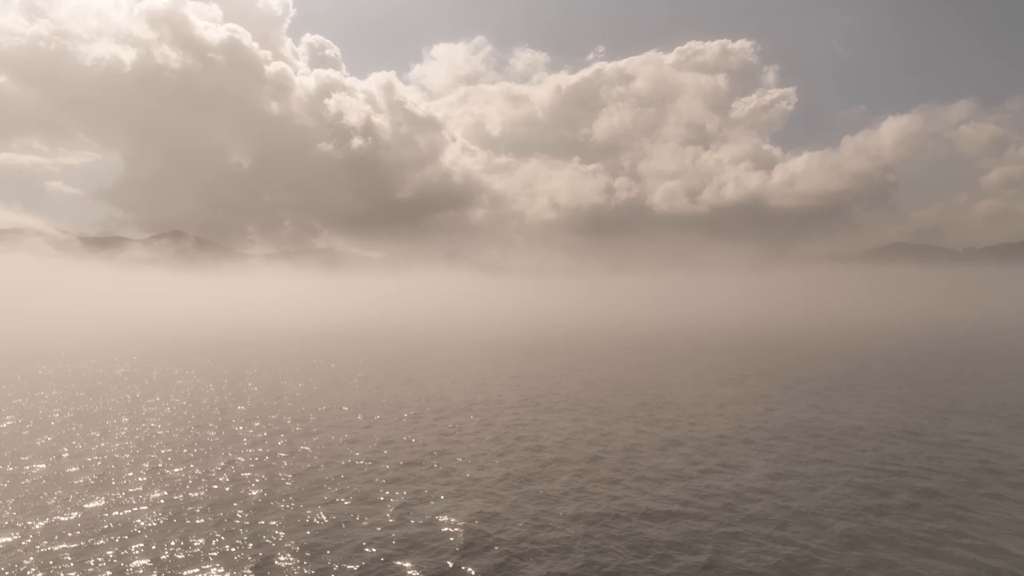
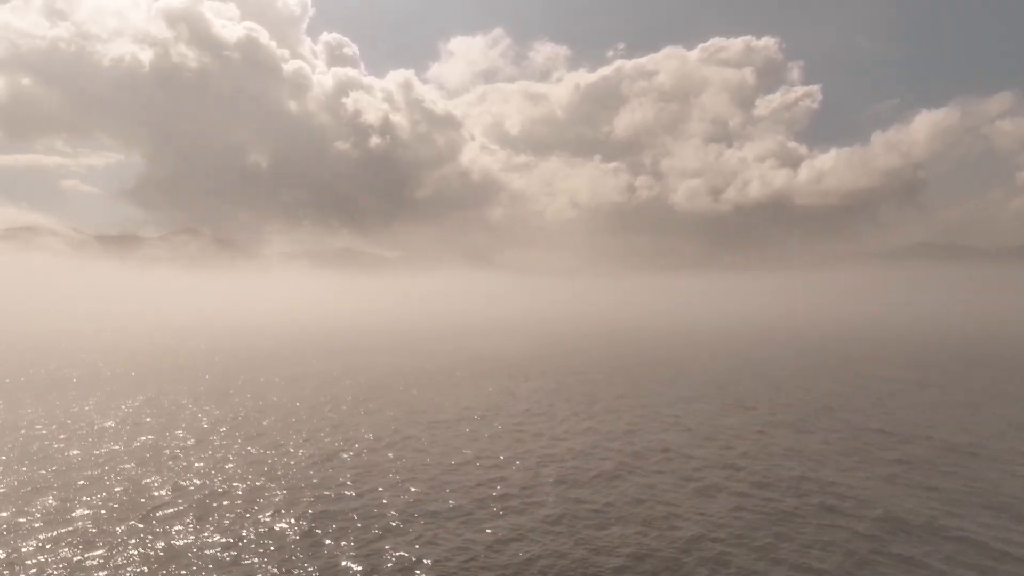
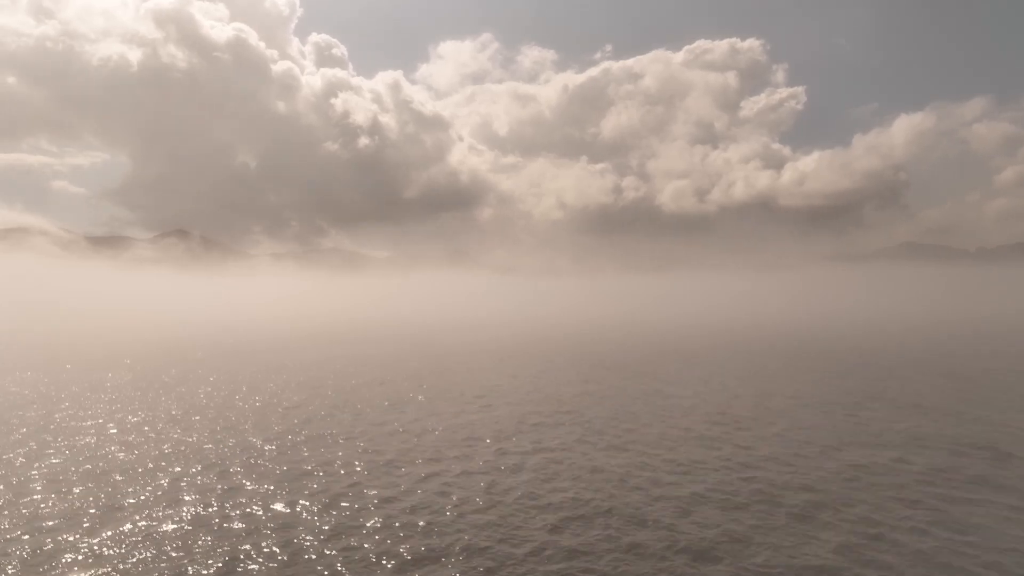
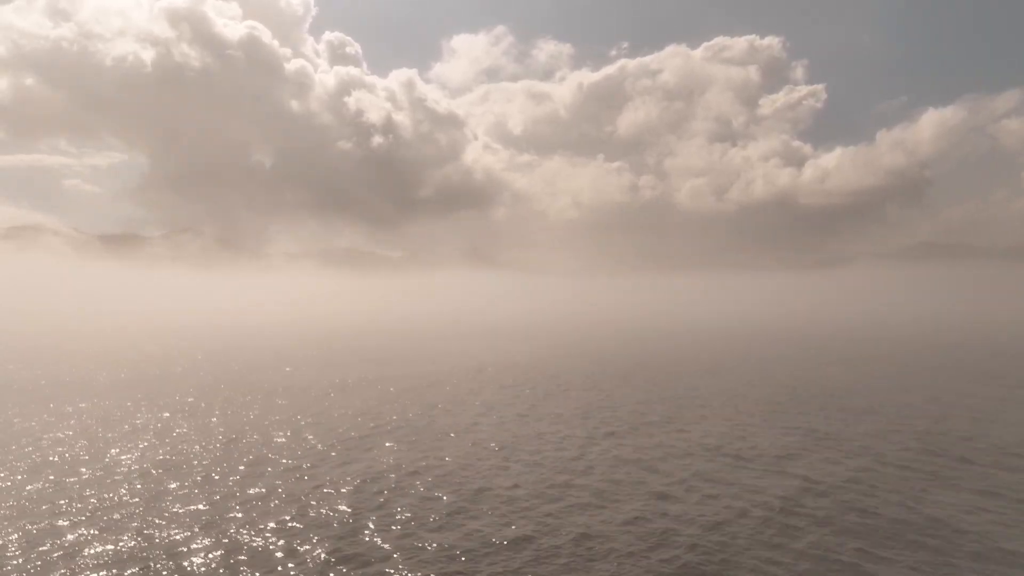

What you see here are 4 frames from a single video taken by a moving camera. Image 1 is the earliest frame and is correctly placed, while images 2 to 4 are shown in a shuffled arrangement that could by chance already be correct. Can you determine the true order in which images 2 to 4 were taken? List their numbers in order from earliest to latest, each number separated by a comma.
3, 2, 4
